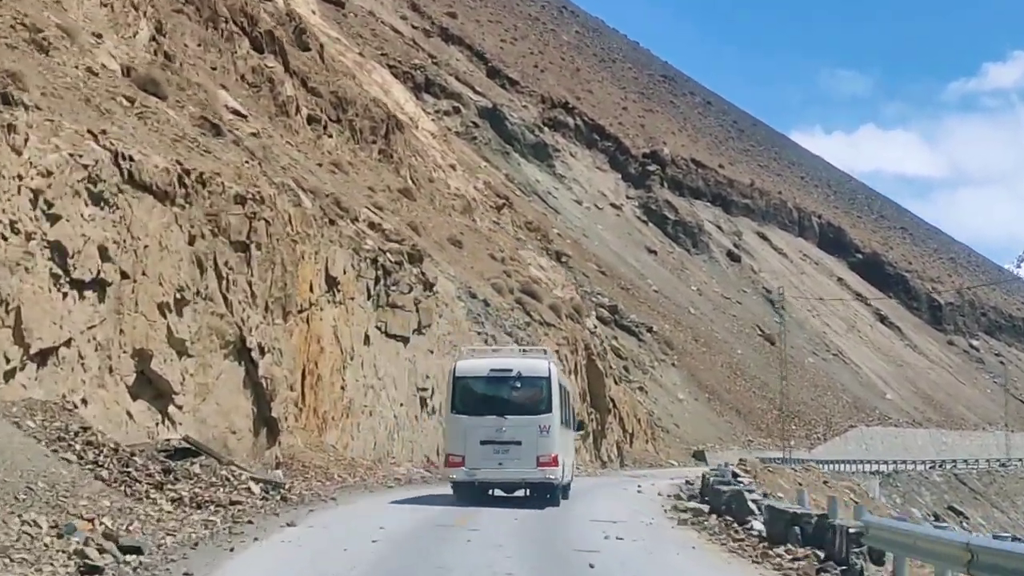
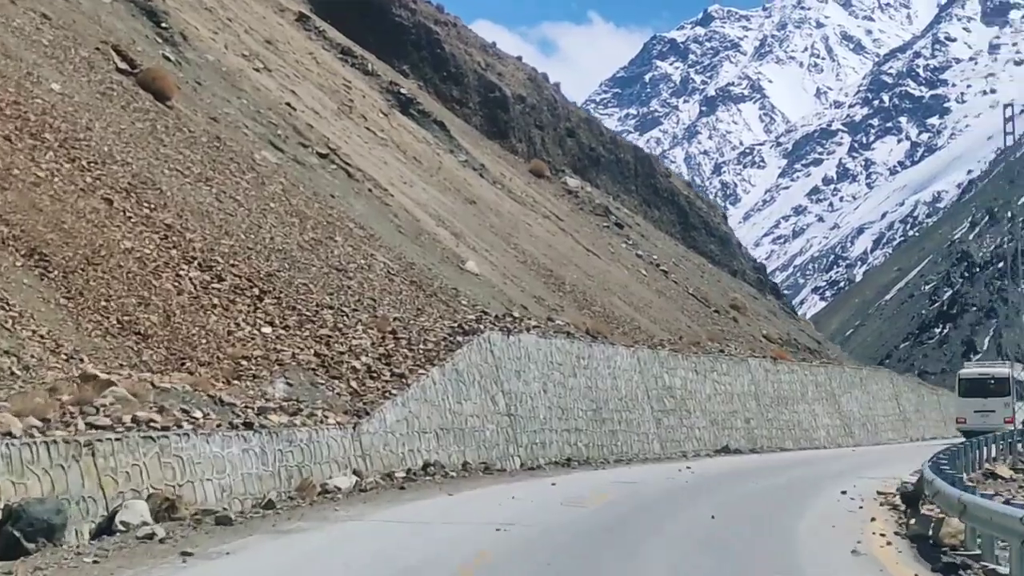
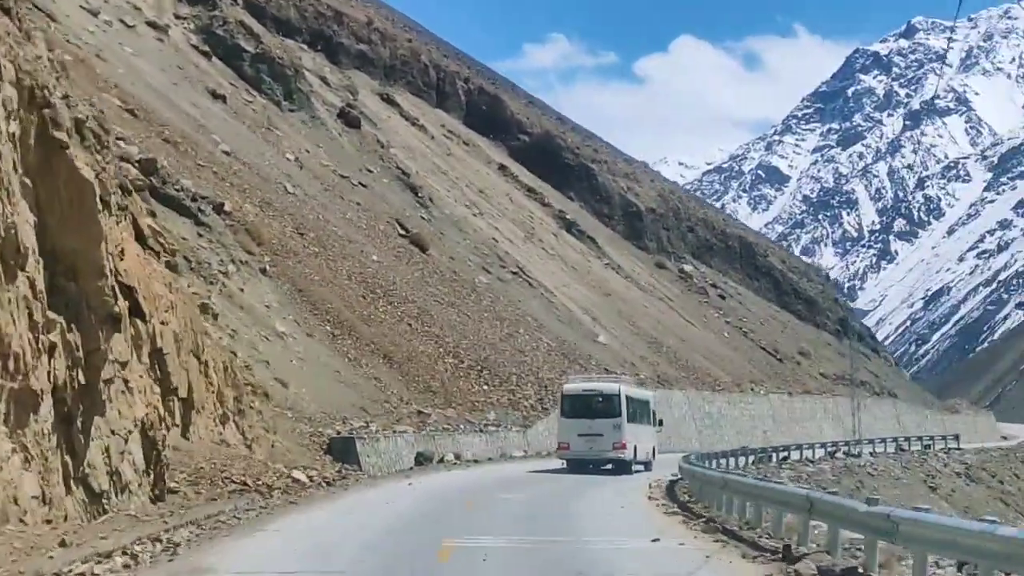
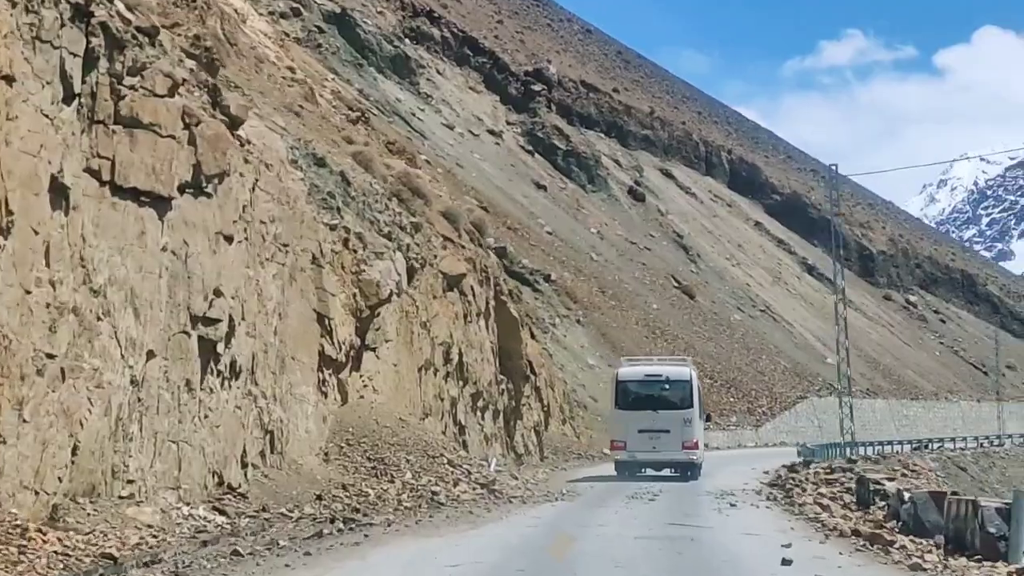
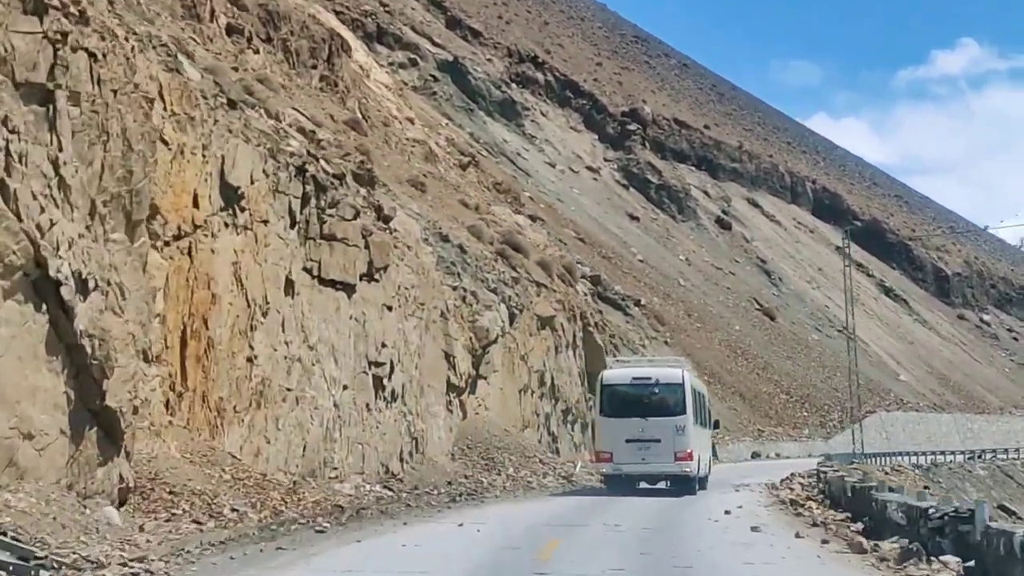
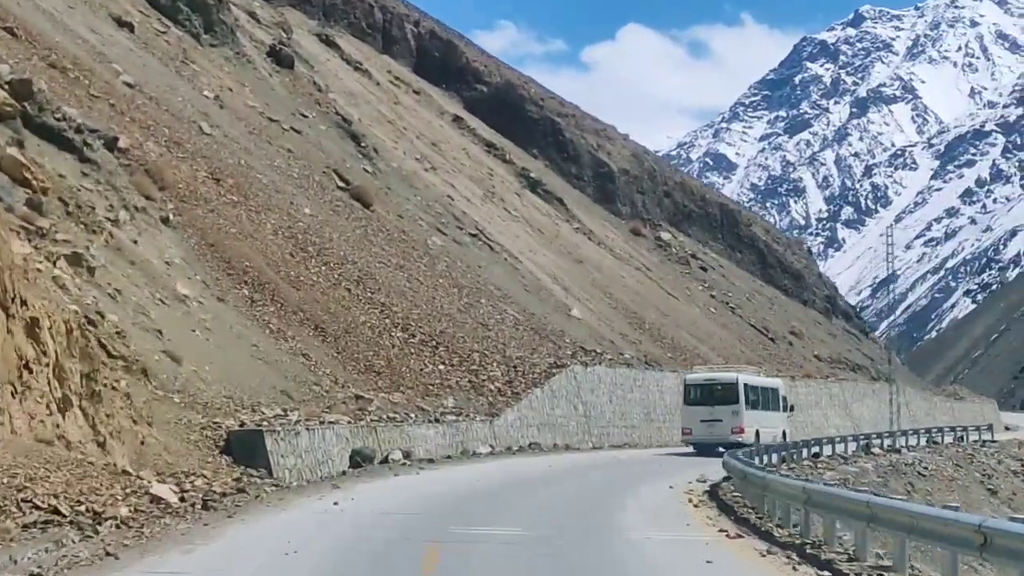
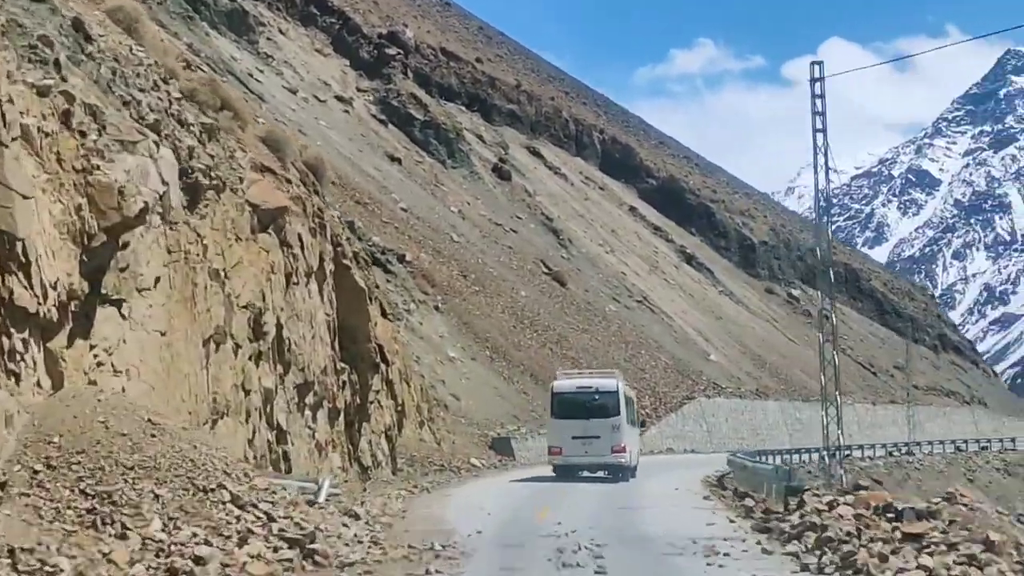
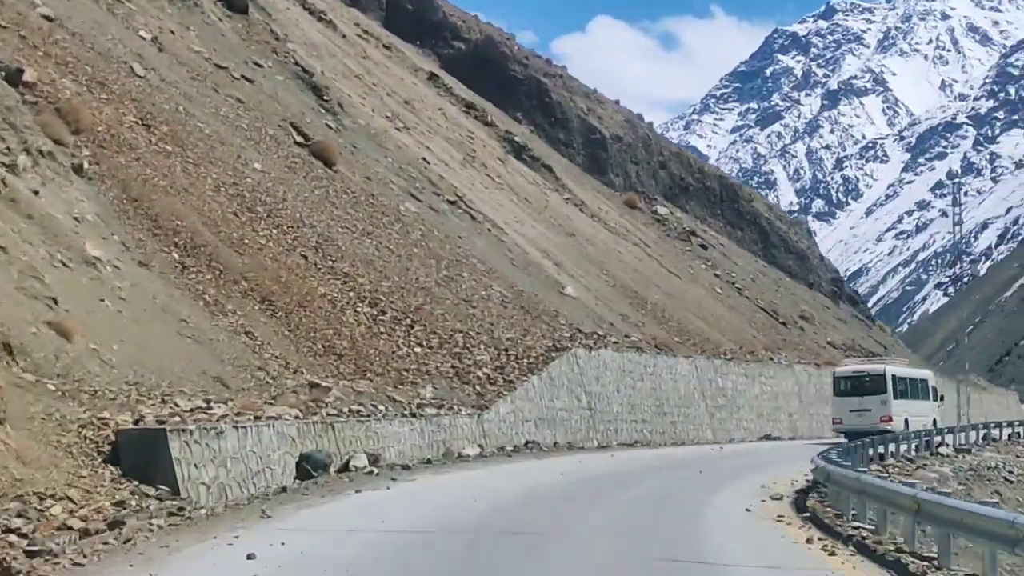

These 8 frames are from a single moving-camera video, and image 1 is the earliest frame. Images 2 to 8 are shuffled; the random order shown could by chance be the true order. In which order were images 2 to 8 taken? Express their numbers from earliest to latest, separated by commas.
5, 4, 7, 3, 6, 8, 2
